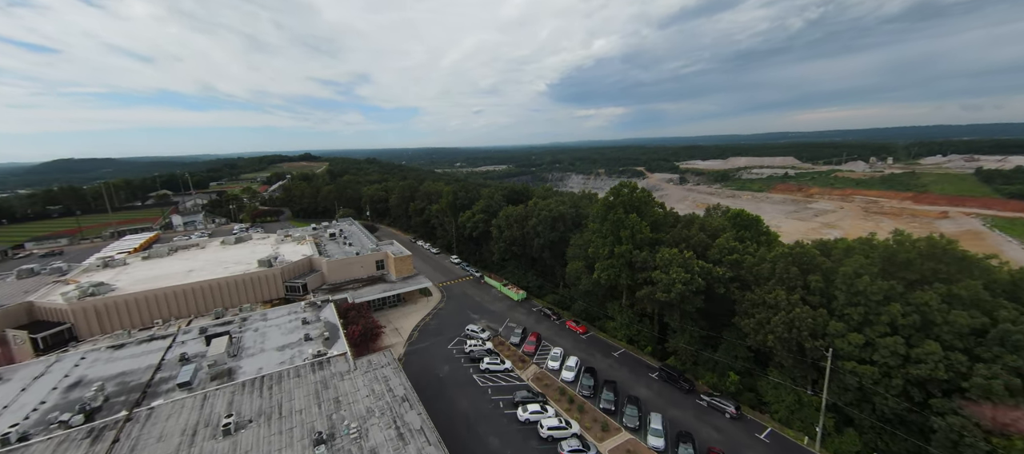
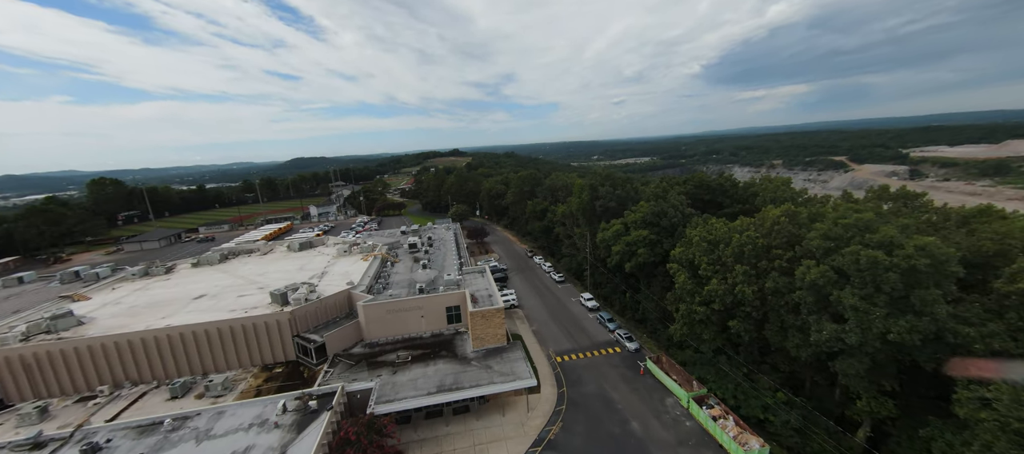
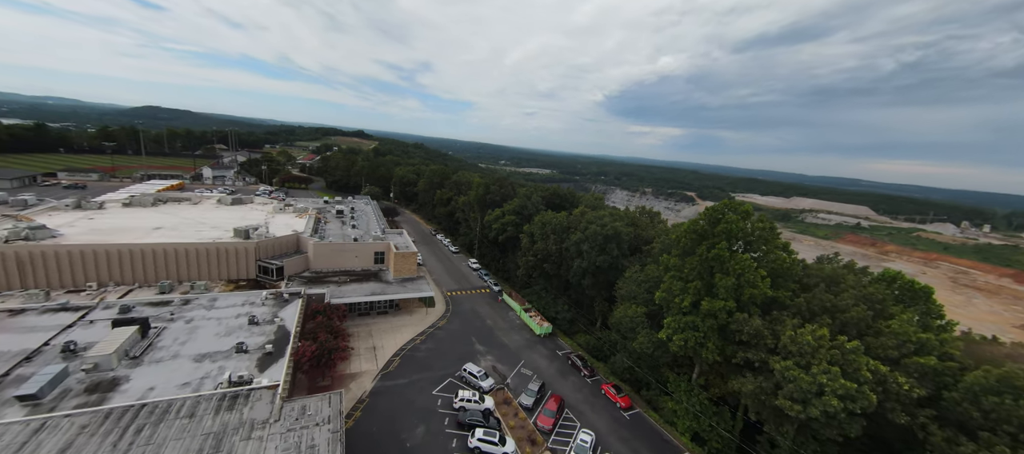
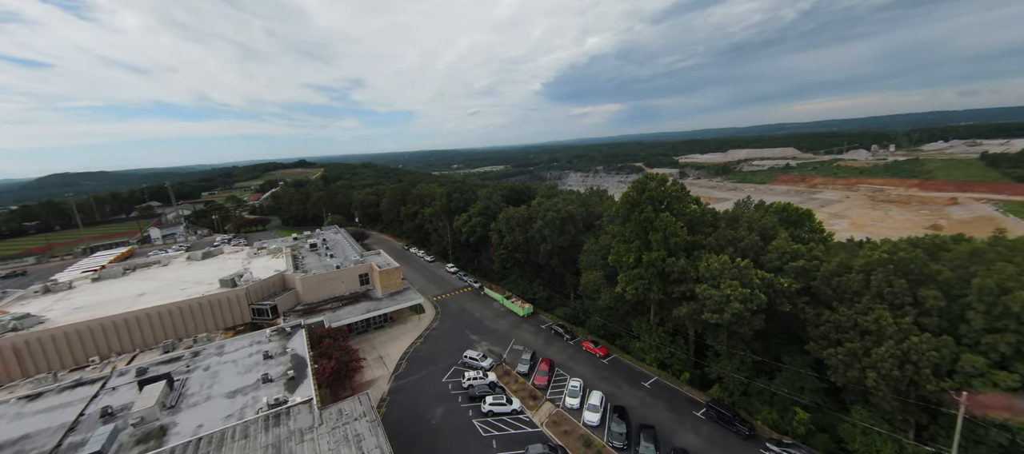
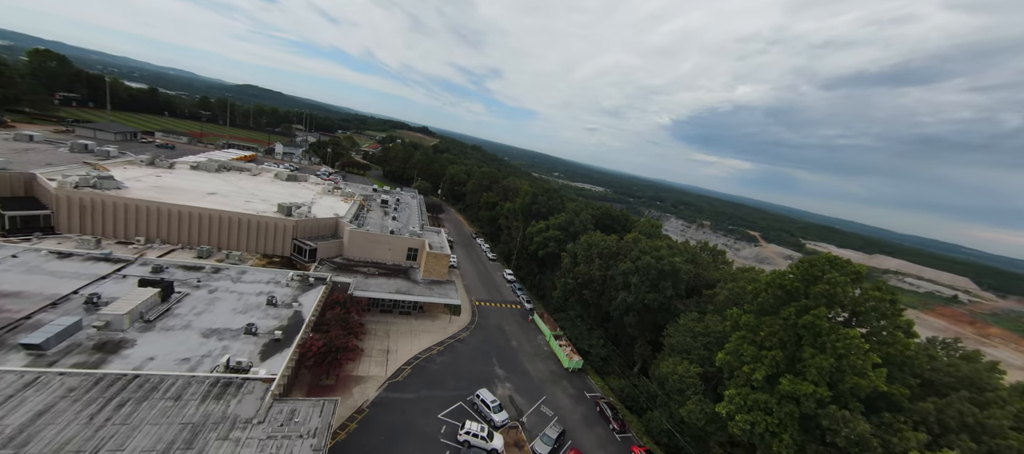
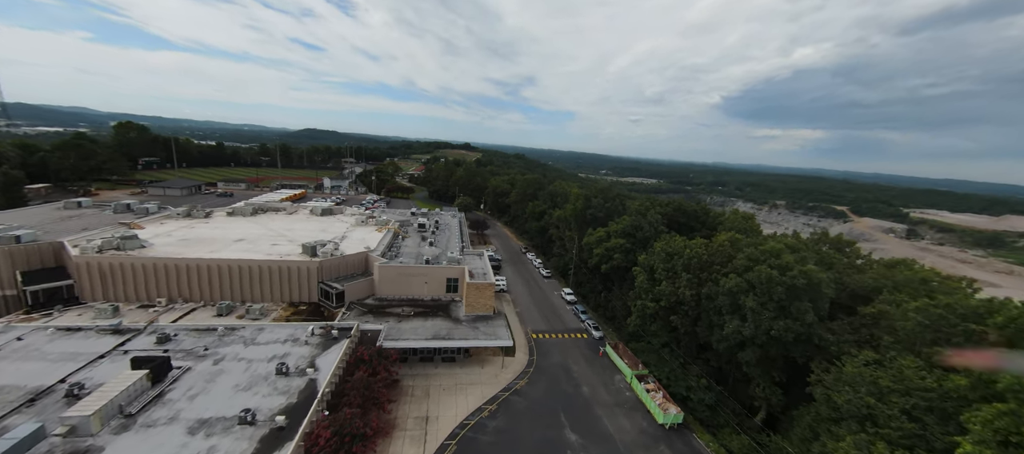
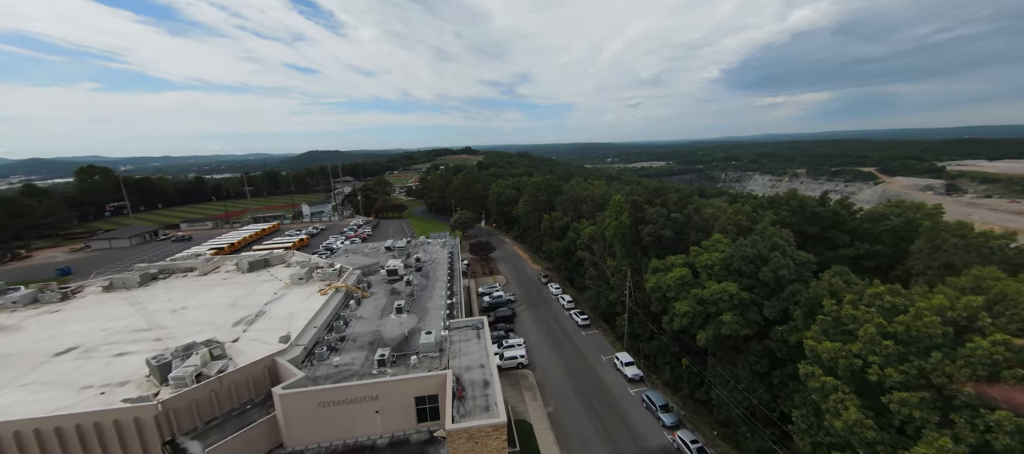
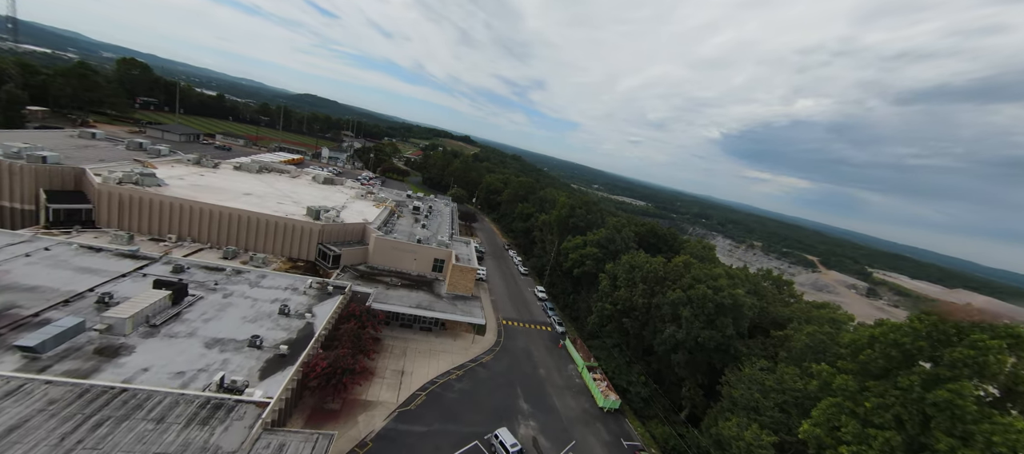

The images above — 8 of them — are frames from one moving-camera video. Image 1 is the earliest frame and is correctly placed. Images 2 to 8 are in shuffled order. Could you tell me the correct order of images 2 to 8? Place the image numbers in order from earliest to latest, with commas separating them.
4, 3, 5, 8, 6, 2, 7
